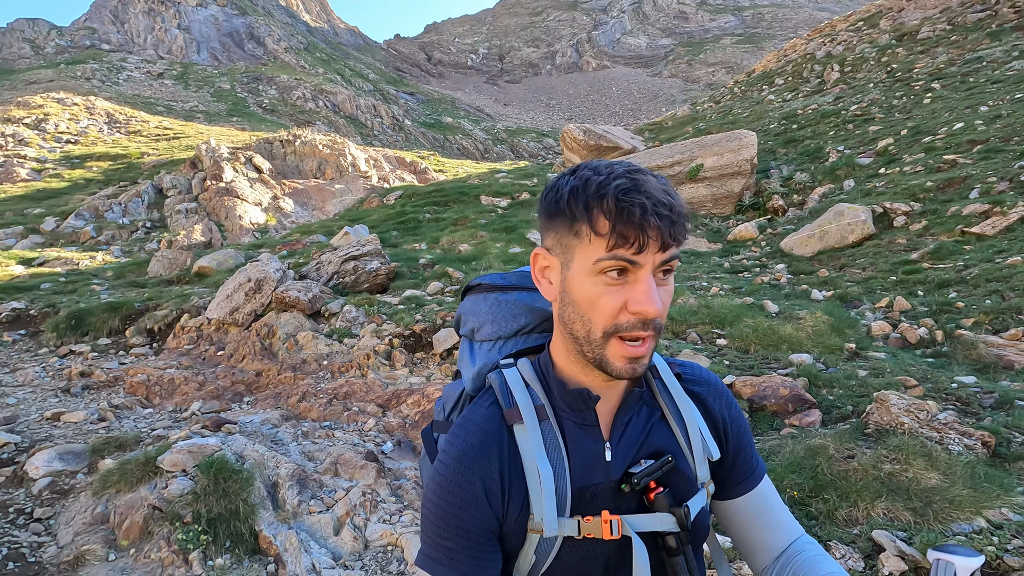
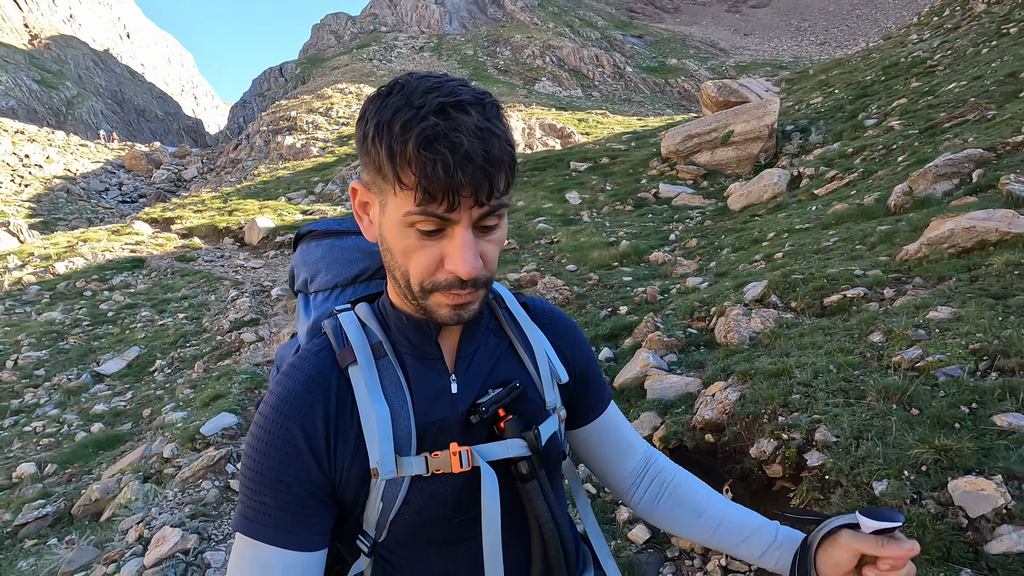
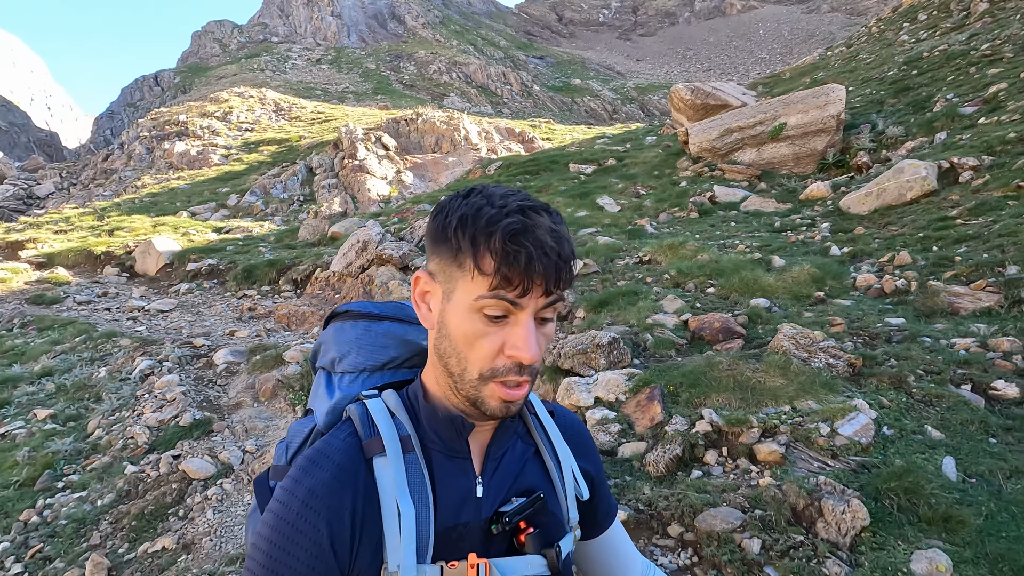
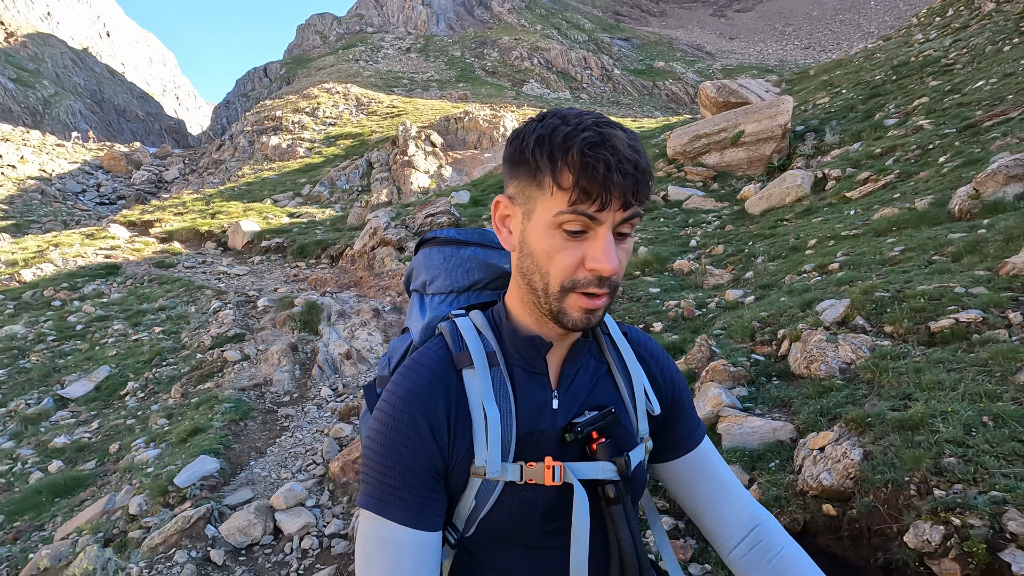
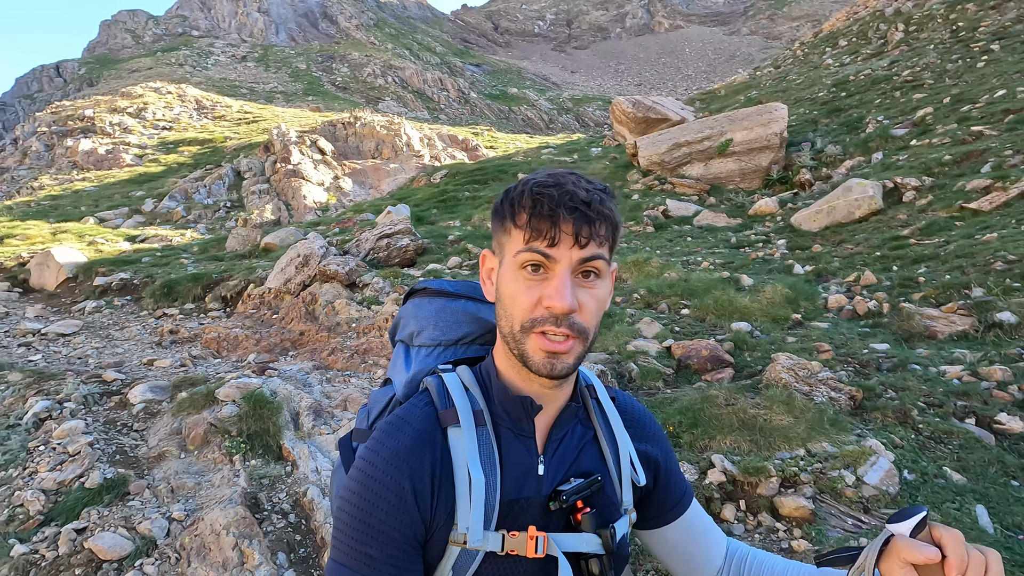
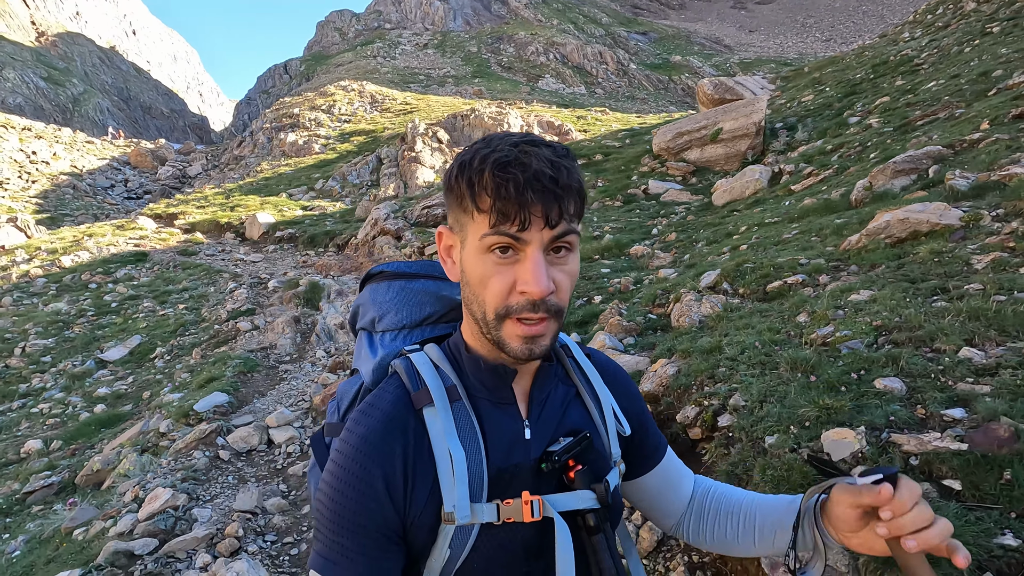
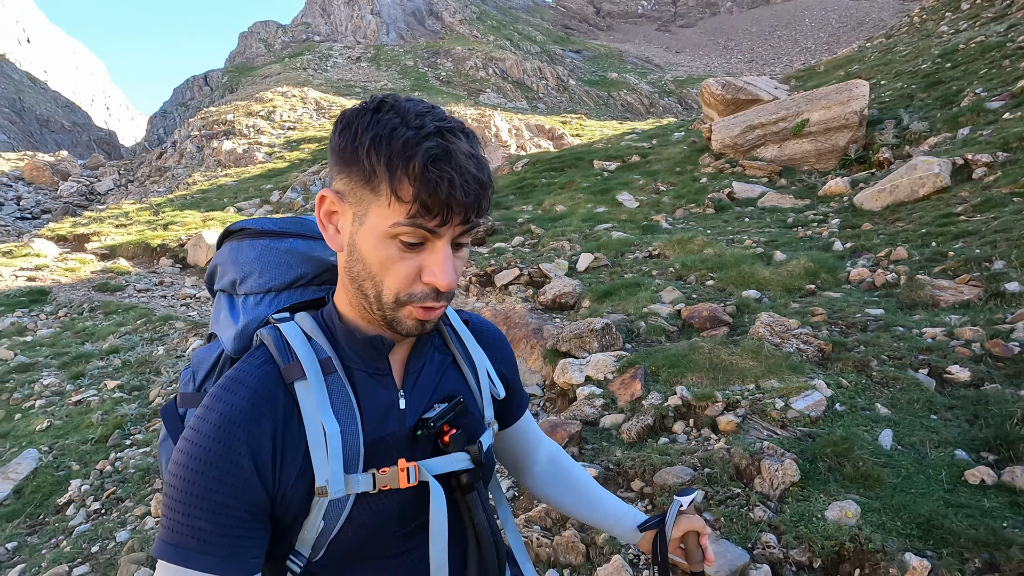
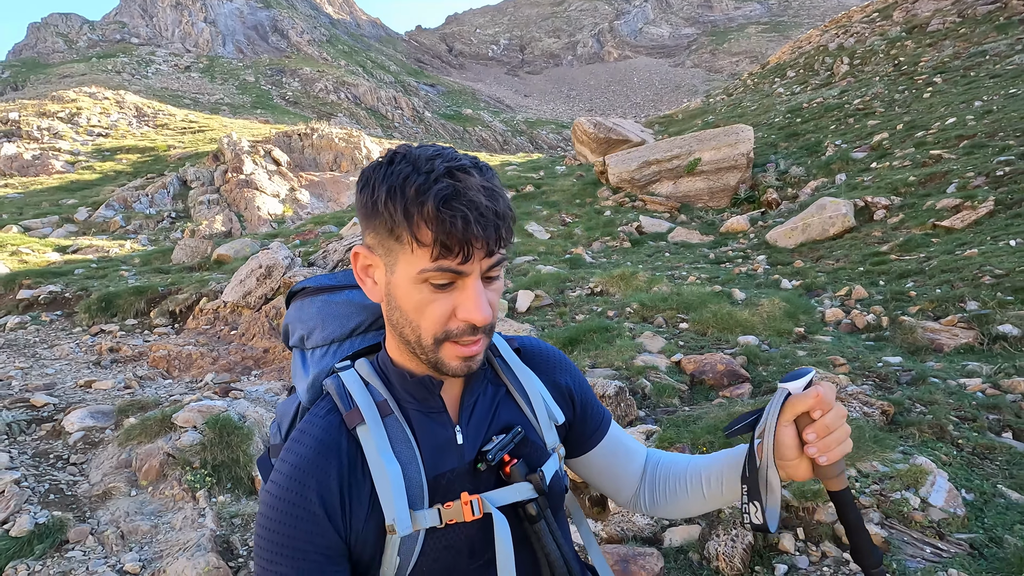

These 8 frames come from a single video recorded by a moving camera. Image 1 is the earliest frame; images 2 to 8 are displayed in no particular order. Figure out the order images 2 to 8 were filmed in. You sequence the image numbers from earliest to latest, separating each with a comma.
8, 5, 3, 7, 4, 2, 6
